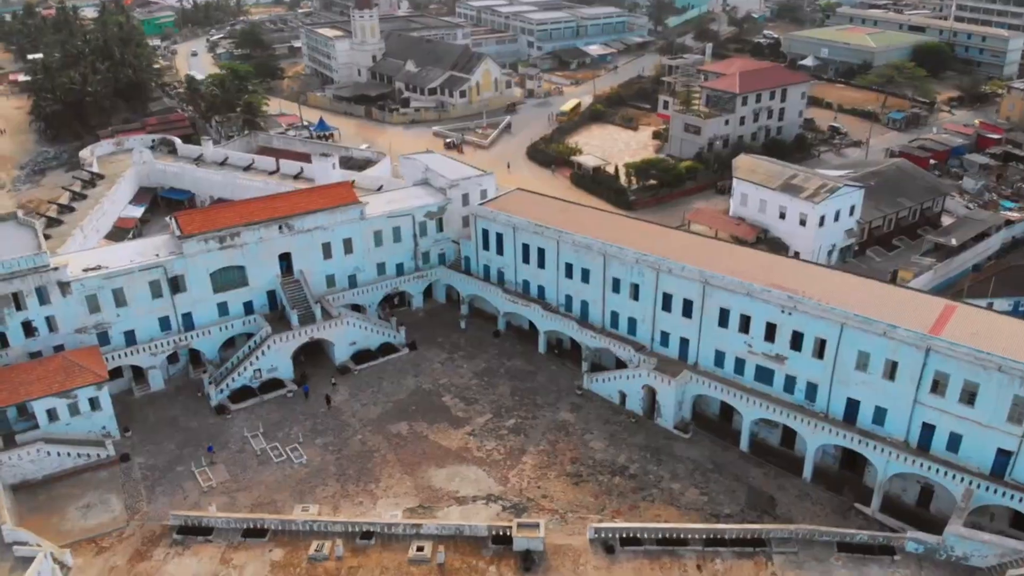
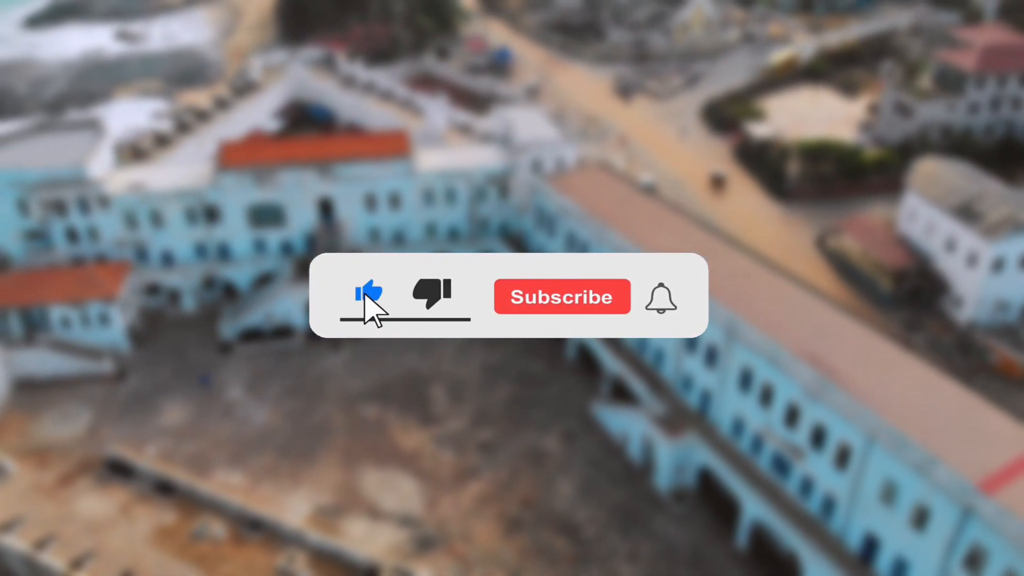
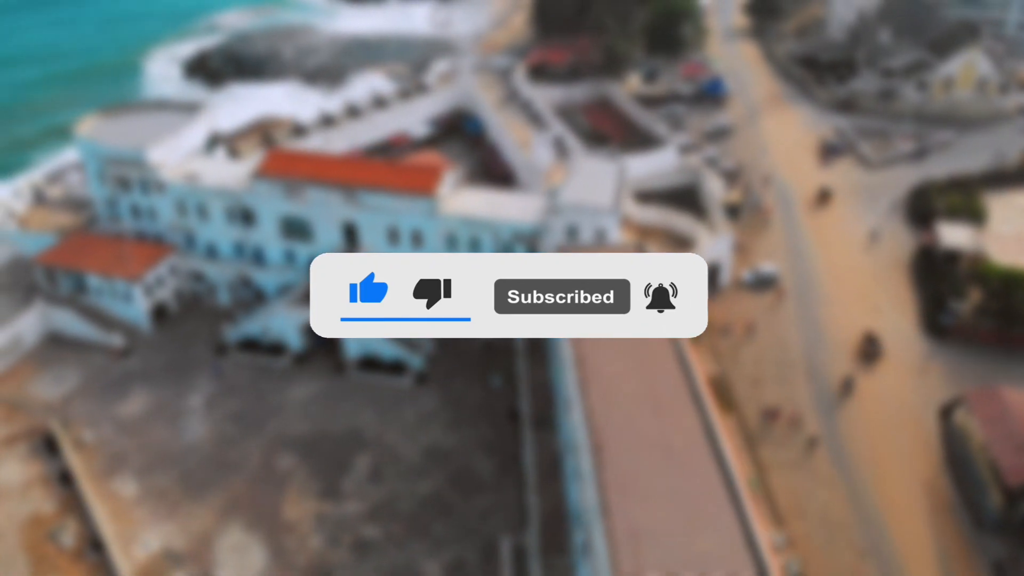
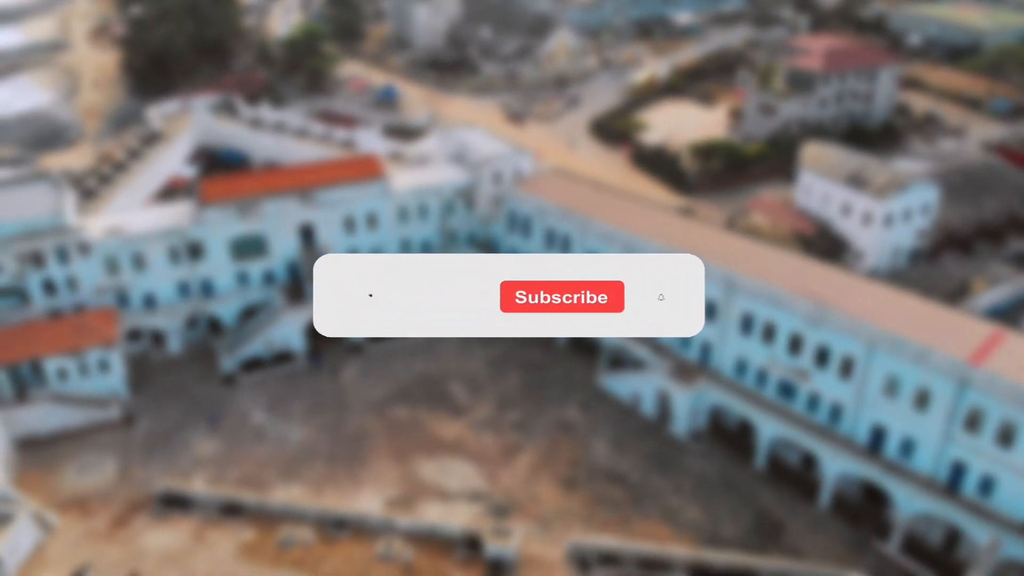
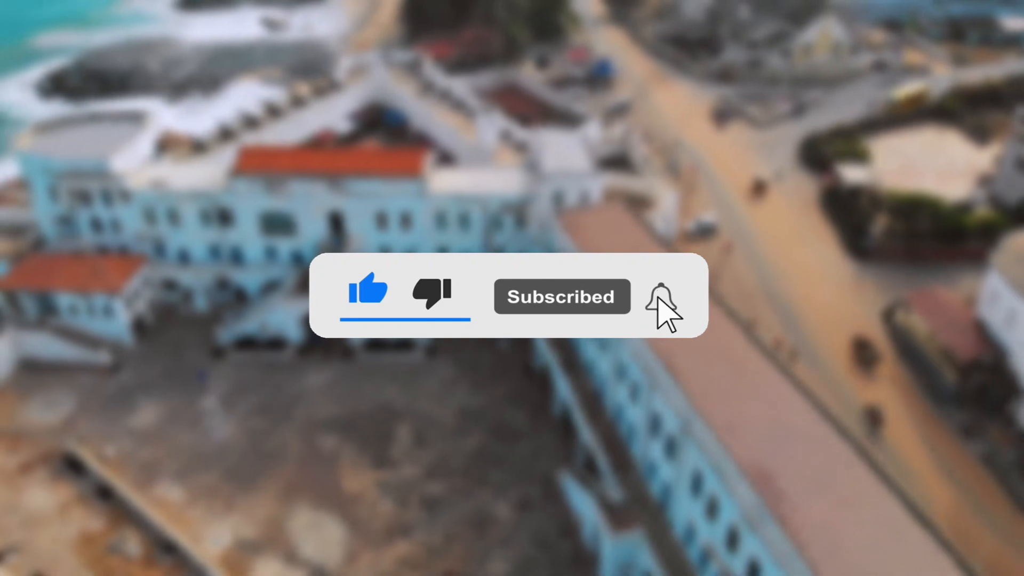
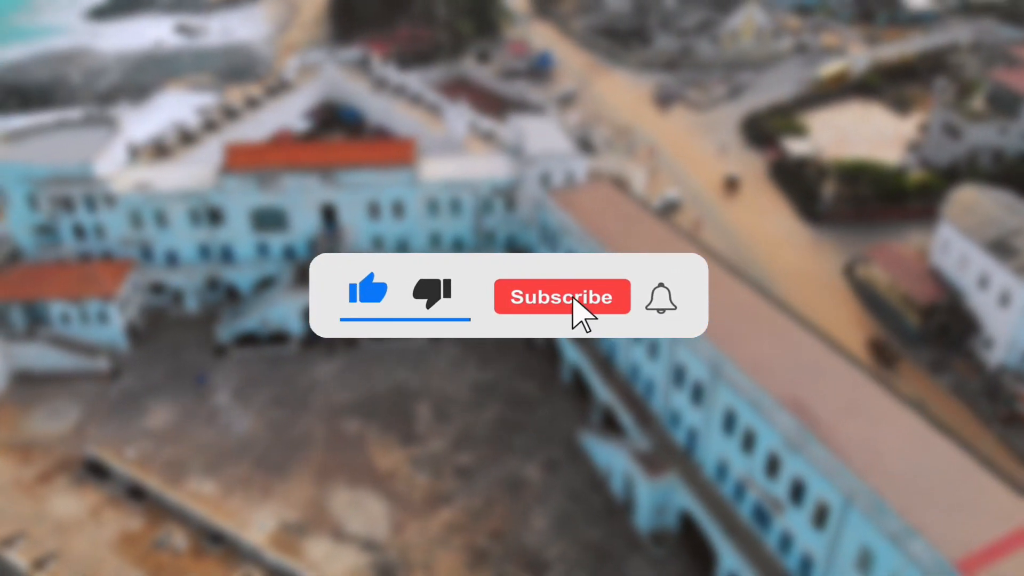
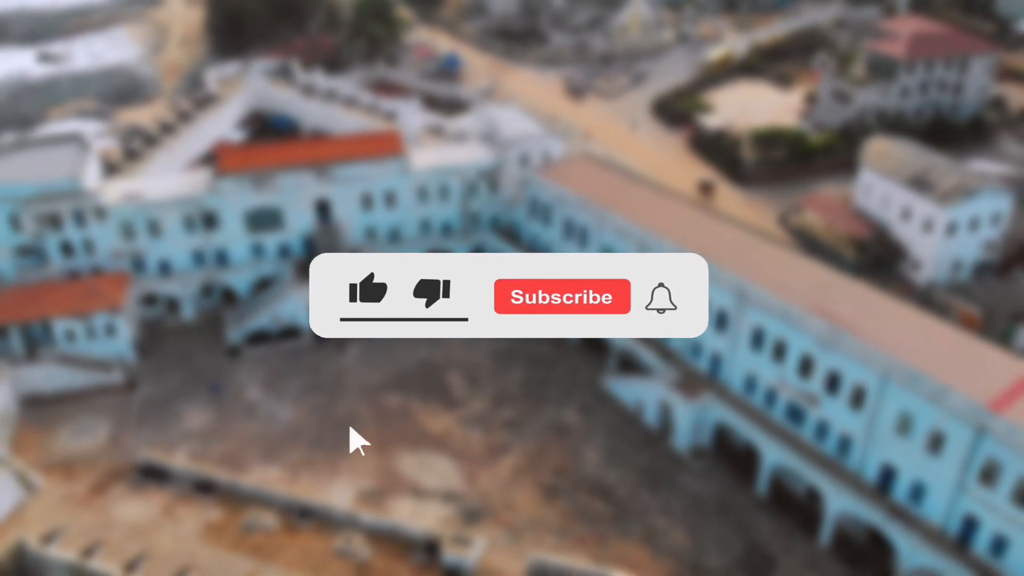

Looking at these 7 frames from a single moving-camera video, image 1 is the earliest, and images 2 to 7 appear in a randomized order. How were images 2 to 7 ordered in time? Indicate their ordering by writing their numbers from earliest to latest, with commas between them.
4, 7, 2, 6, 5, 3
